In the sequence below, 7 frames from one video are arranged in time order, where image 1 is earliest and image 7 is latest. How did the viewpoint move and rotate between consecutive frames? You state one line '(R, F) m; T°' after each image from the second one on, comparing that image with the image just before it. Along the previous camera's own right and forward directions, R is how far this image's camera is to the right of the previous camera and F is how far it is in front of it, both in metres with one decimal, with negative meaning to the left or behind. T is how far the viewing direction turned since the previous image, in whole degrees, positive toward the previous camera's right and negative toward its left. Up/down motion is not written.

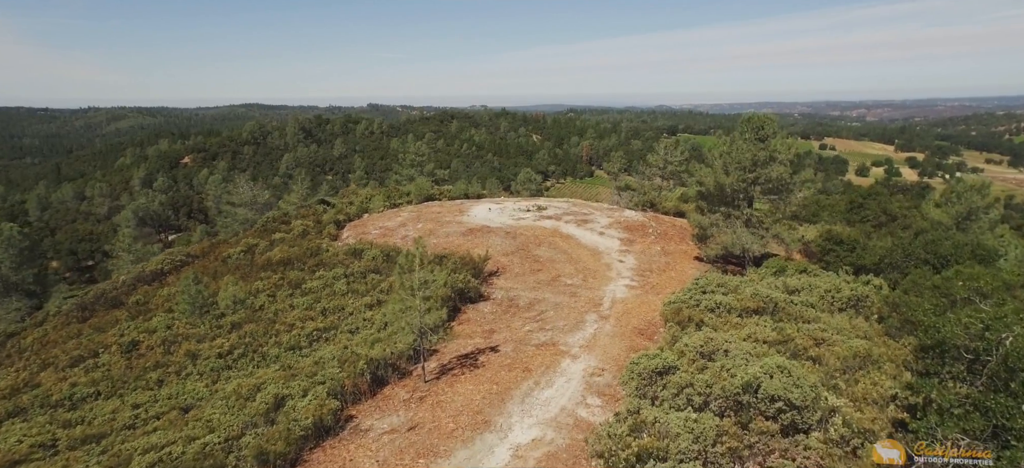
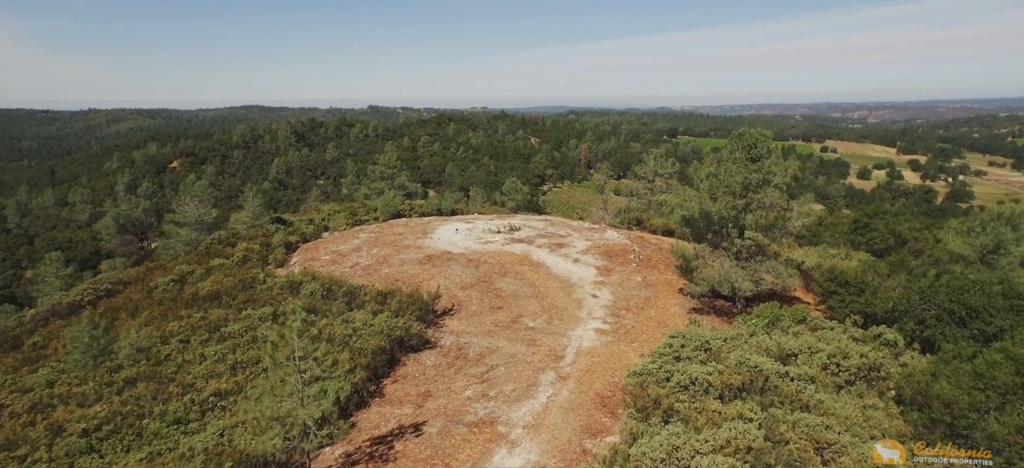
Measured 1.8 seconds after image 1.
(+1.3, +2.2) m; 0°
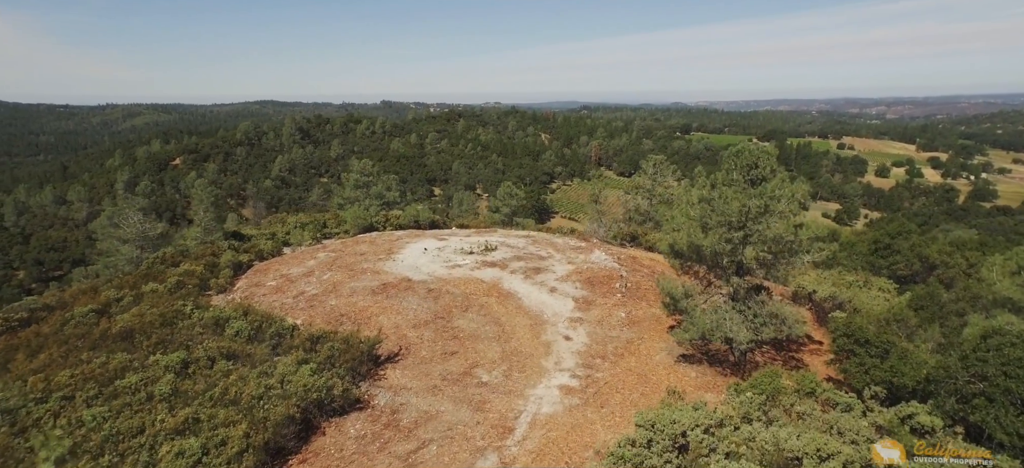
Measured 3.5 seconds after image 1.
(+1.4, +2.3) m; -1°
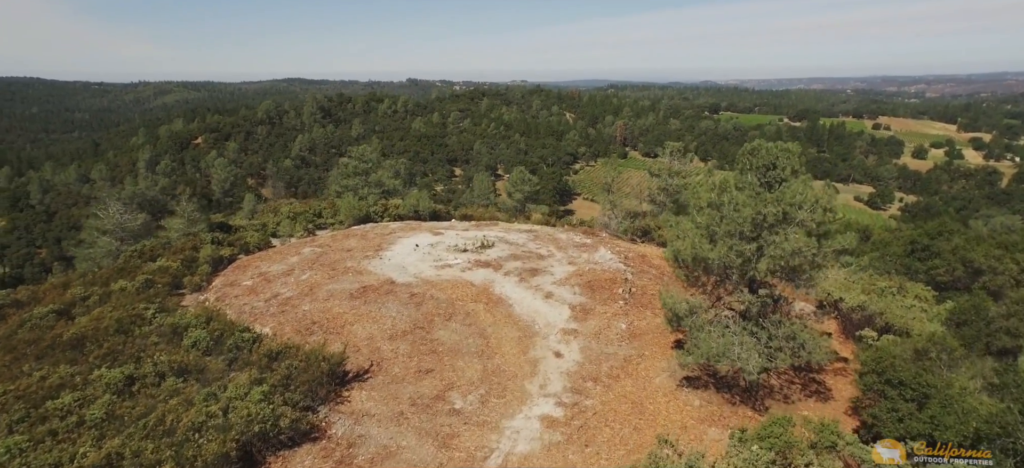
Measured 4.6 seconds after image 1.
(+0.9, +1.5) m; -3°
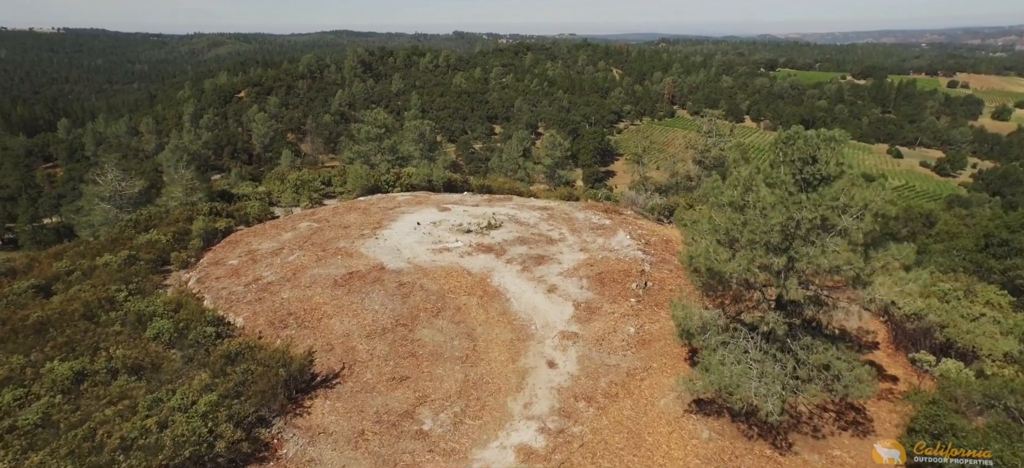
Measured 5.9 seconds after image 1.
(+1.1, +1.7) m; -5°
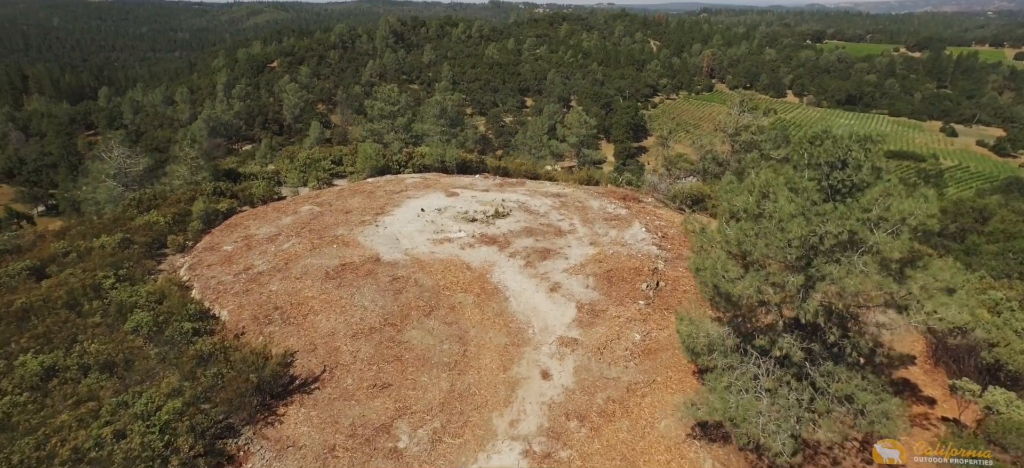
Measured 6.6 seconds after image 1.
(+0.7, +1.0) m; -3°
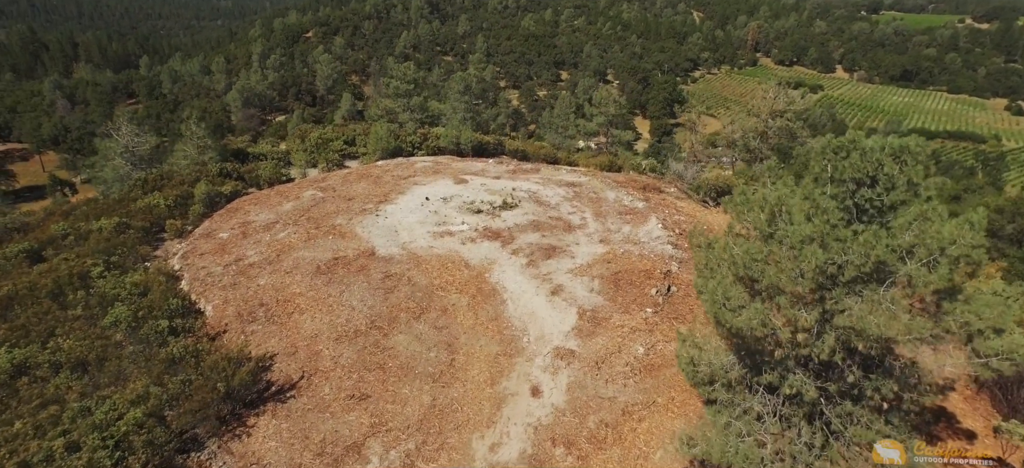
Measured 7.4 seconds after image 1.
(+0.7, +1.0) m; -4°
